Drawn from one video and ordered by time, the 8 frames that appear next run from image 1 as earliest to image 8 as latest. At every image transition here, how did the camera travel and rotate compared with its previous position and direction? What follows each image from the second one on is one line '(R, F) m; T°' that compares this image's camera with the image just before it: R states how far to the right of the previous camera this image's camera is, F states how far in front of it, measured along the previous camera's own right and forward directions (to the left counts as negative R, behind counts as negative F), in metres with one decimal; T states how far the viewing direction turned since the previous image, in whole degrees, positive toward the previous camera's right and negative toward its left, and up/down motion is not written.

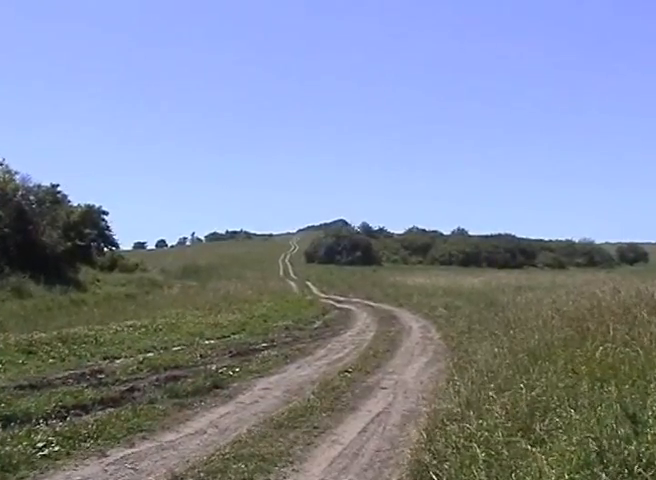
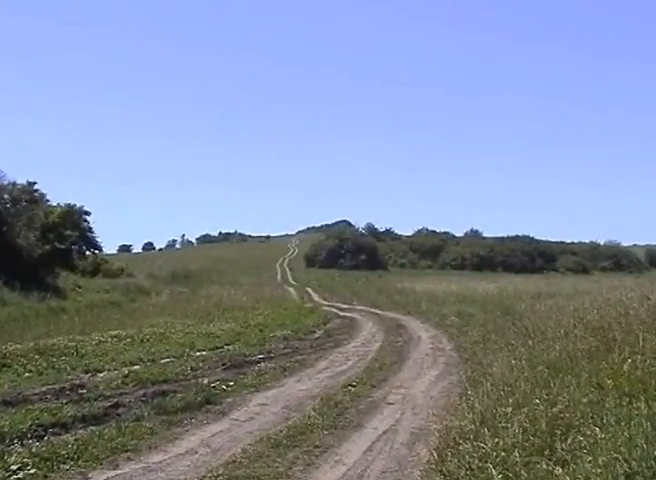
(0.0, +2.6) m; 0°
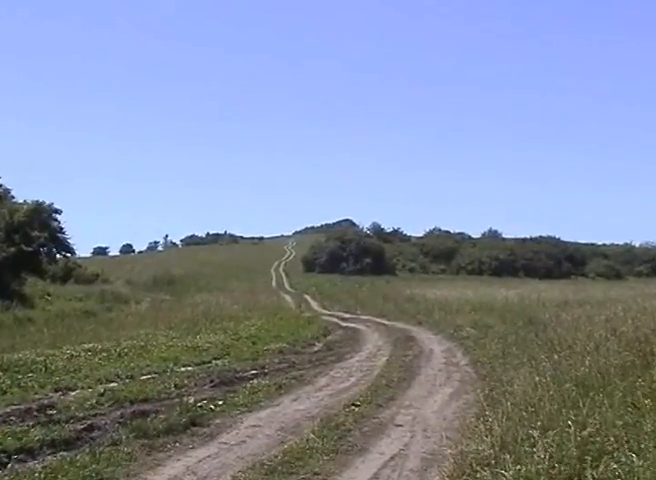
(0.0, +3.2) m; 0°
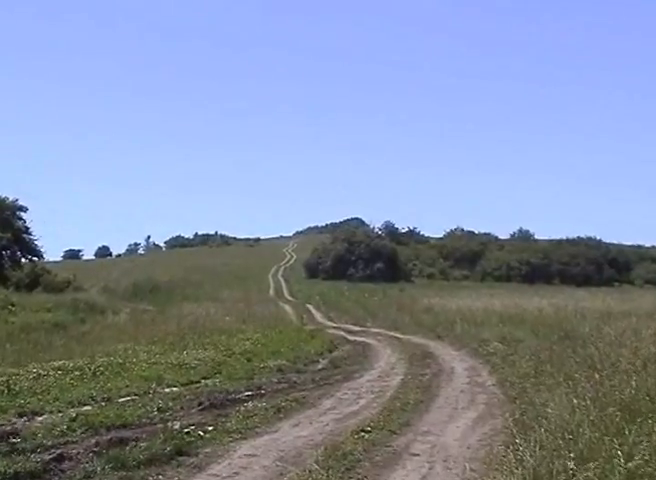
(-0.1, +3.3) m; 0°
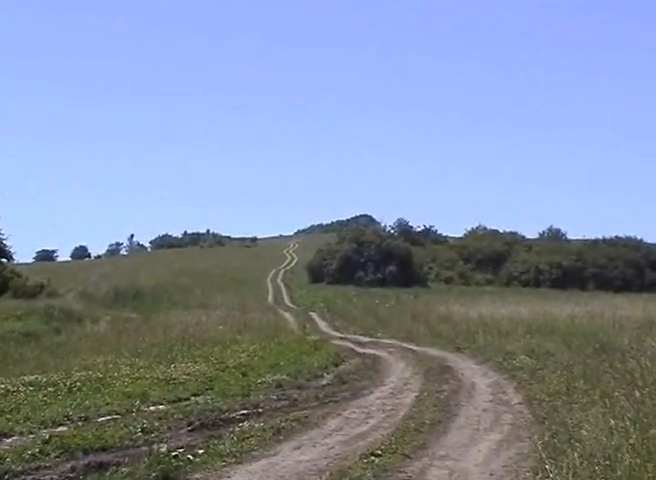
(-0.1, +2.5) m; 0°
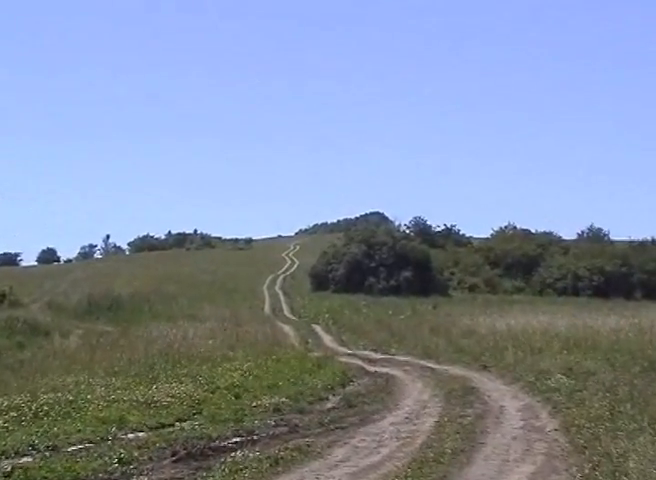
(-0.1, +2.7) m; 0°
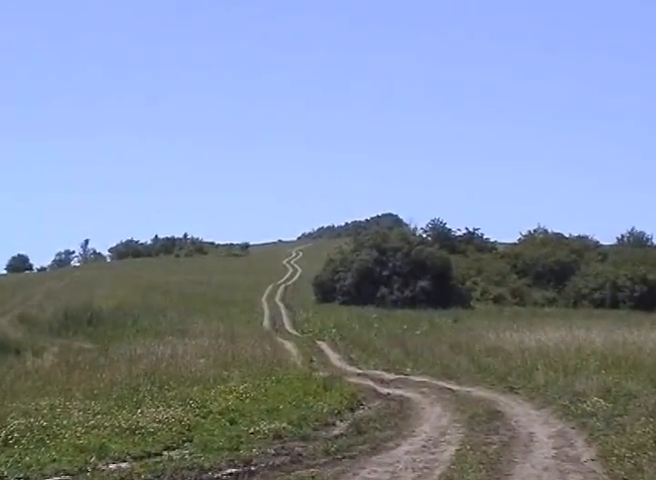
(-0.1, +2.0) m; 0°
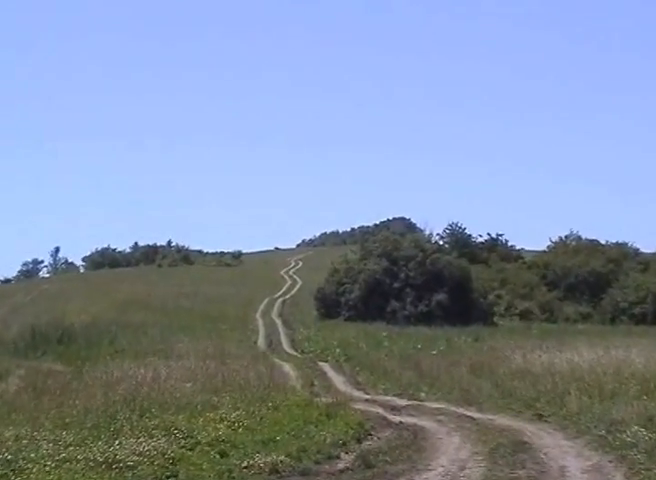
(-0.1, +1.8) m; 0°
